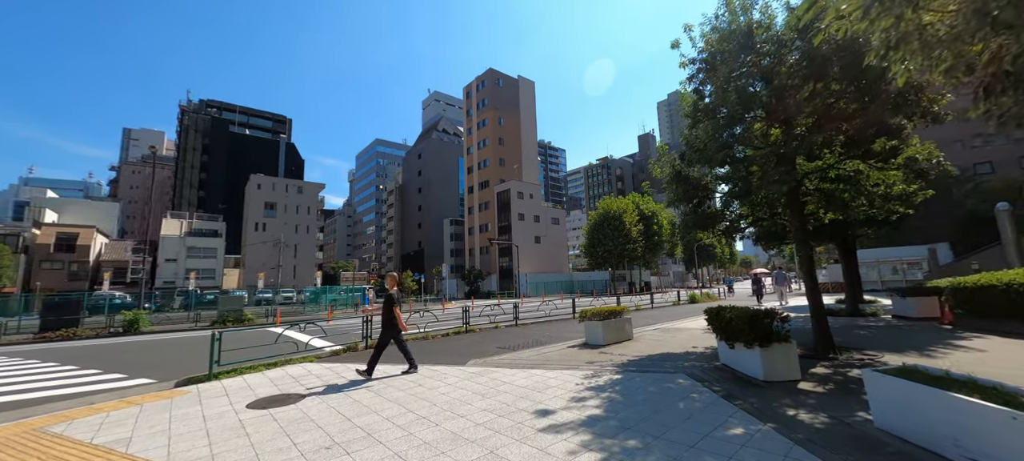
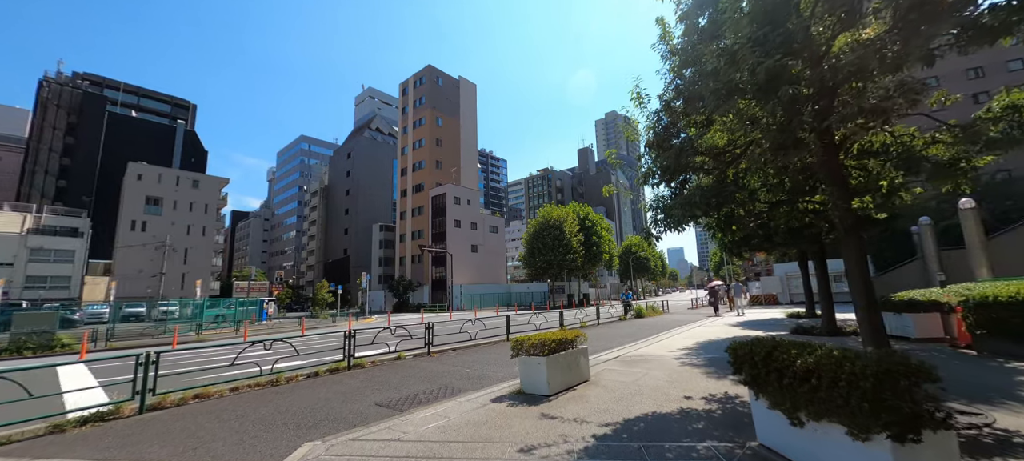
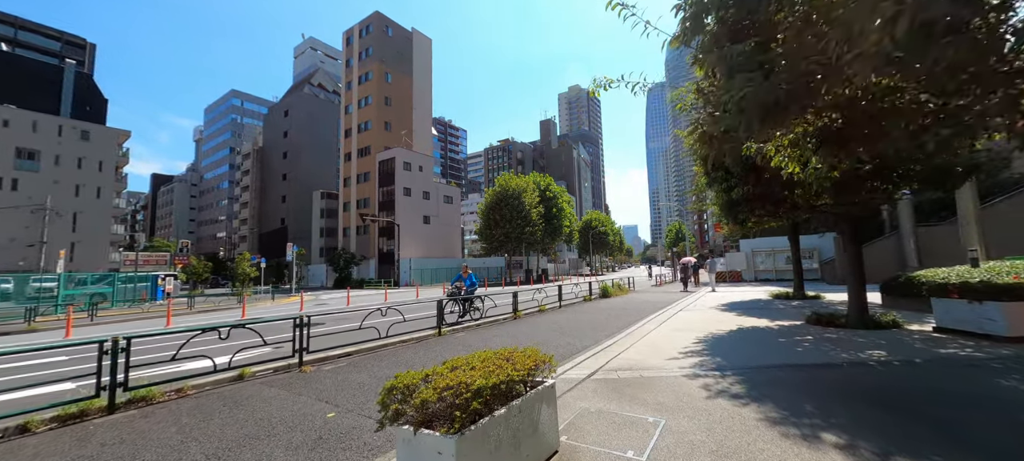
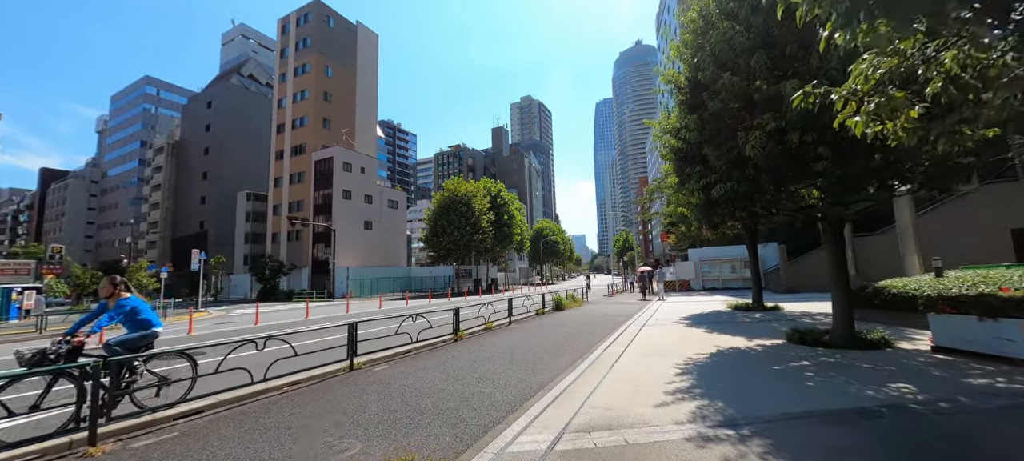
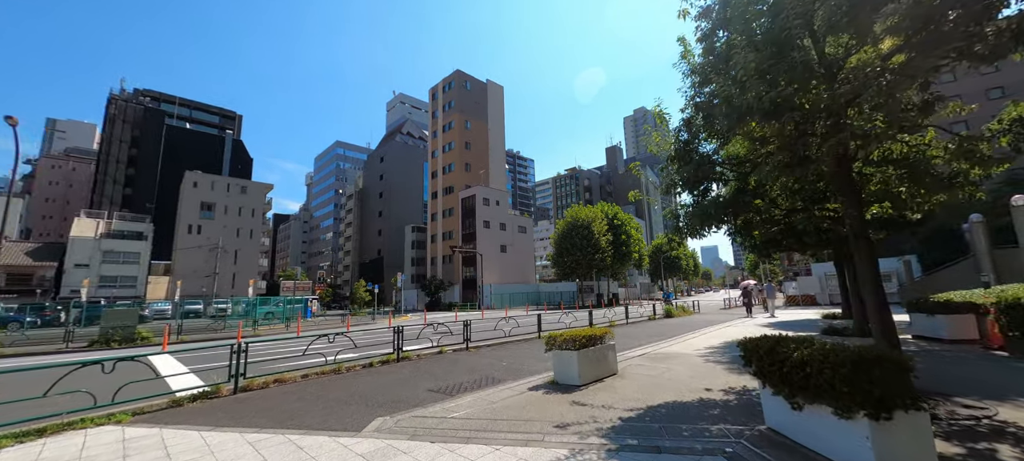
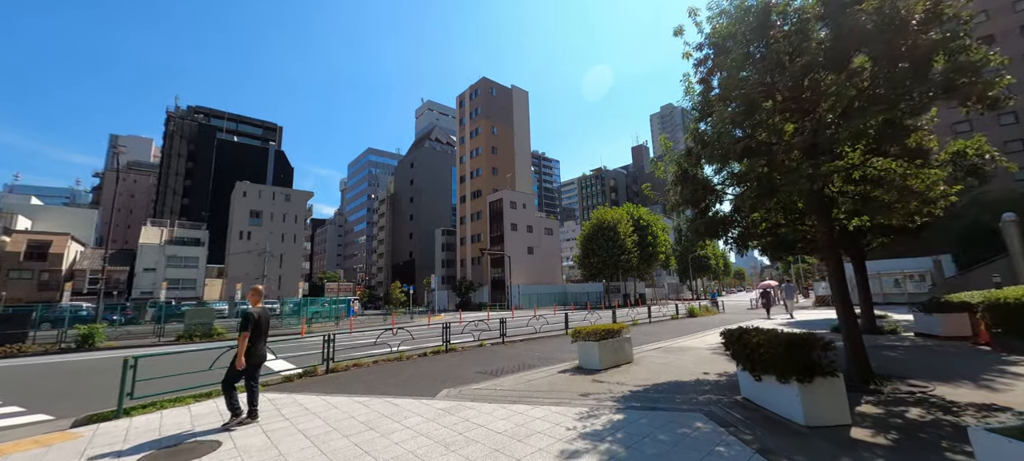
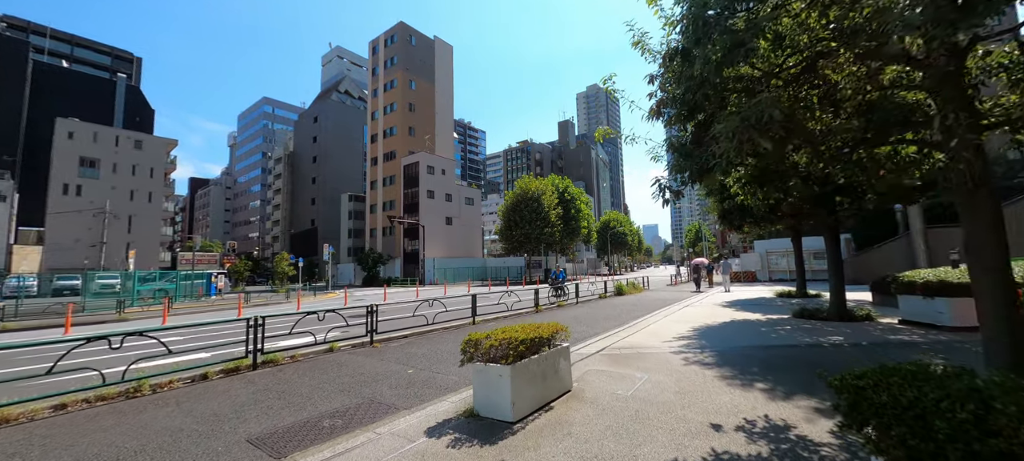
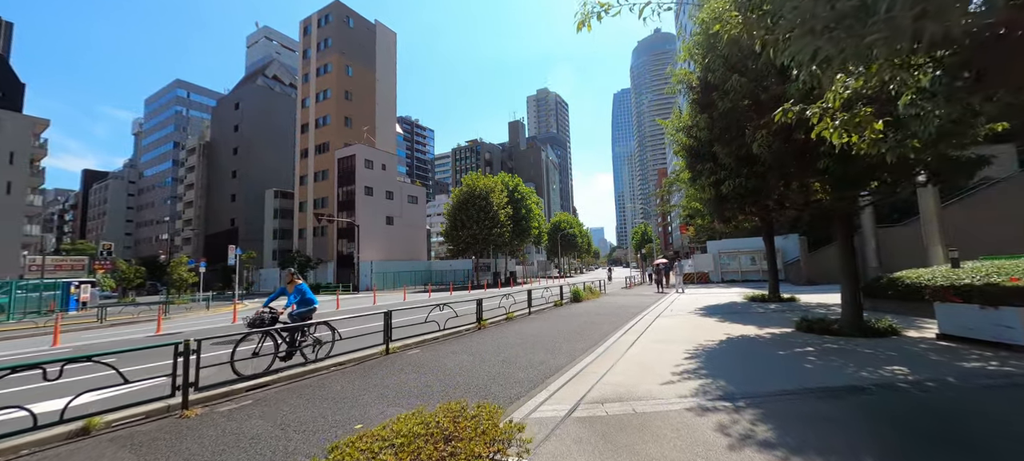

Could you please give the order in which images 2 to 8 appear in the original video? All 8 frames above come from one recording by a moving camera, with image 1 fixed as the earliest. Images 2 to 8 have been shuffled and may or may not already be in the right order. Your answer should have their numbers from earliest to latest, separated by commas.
6, 5, 2, 7, 3, 8, 4
